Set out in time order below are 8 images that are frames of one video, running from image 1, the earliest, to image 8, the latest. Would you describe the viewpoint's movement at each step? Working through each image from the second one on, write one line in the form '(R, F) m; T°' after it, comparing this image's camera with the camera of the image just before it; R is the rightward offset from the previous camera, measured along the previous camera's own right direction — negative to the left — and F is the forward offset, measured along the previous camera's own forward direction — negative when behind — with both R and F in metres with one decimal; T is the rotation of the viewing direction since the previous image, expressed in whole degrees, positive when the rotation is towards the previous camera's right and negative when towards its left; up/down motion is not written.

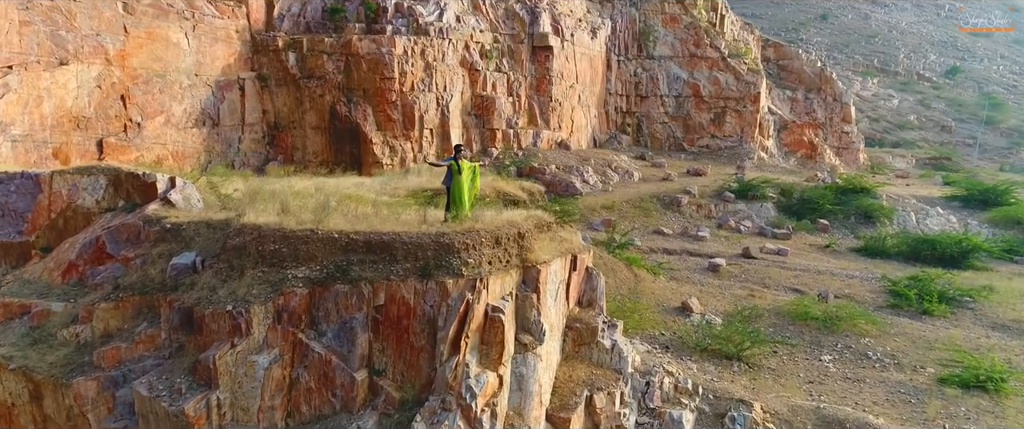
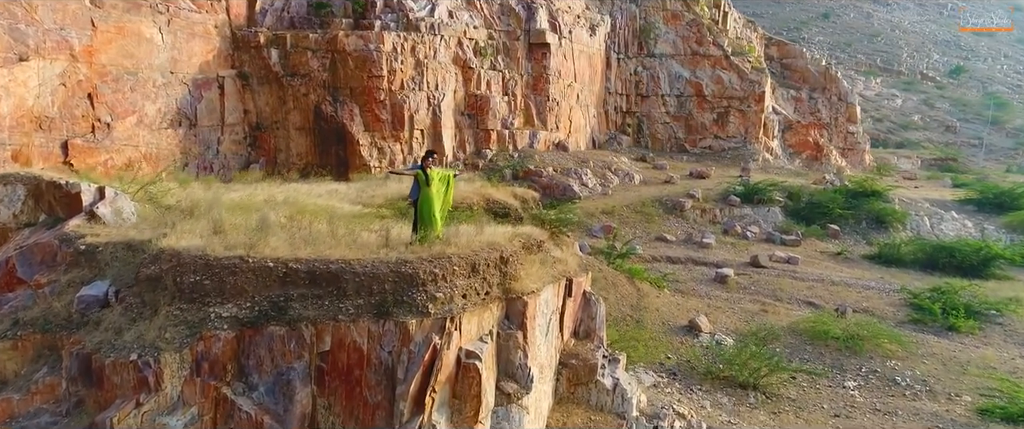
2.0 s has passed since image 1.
(+0.1, +0.9) m; 0°
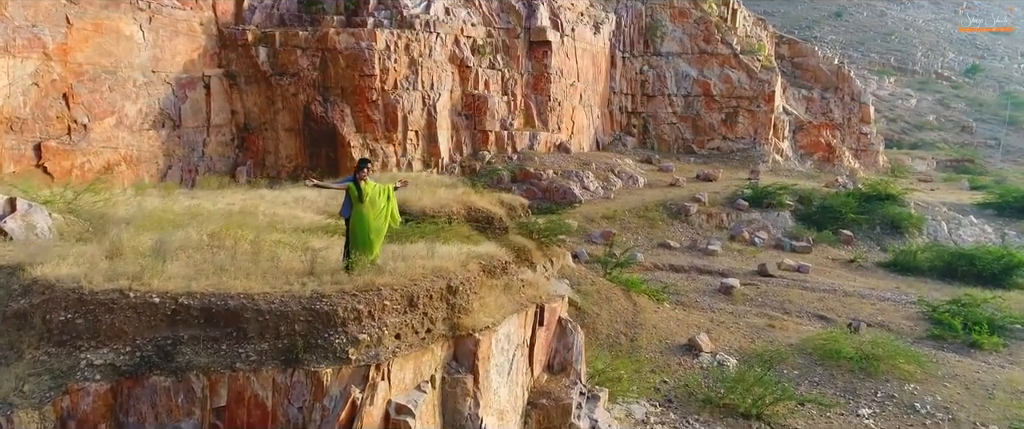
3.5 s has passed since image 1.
(+0.3, +0.7) m; -1°
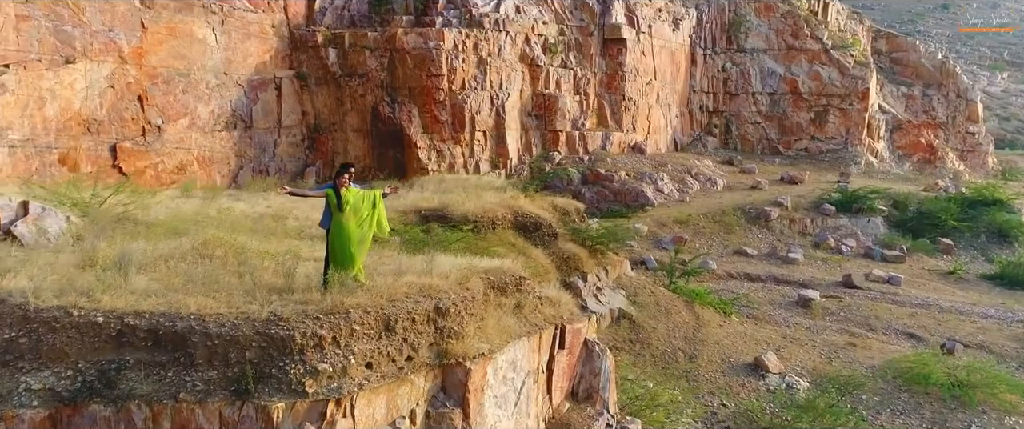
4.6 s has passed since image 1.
(+0.4, +0.5) m; -6°
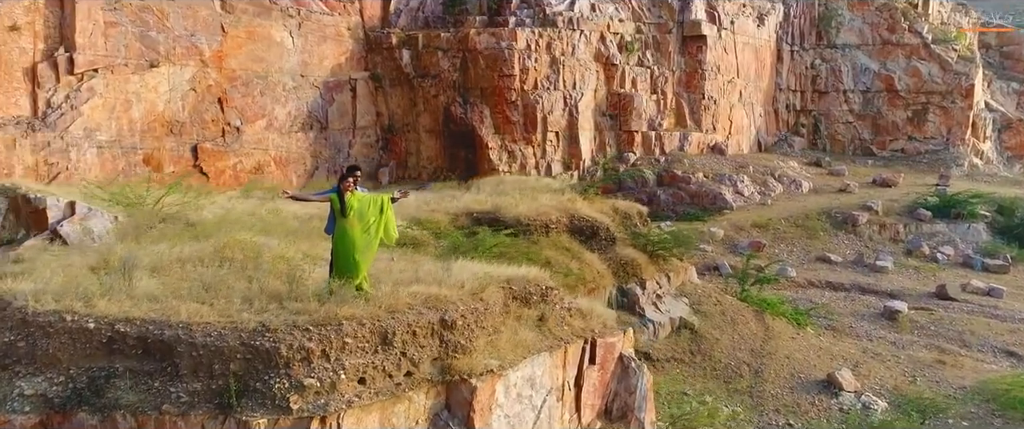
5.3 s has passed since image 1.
(+0.3, +0.2) m; -6°
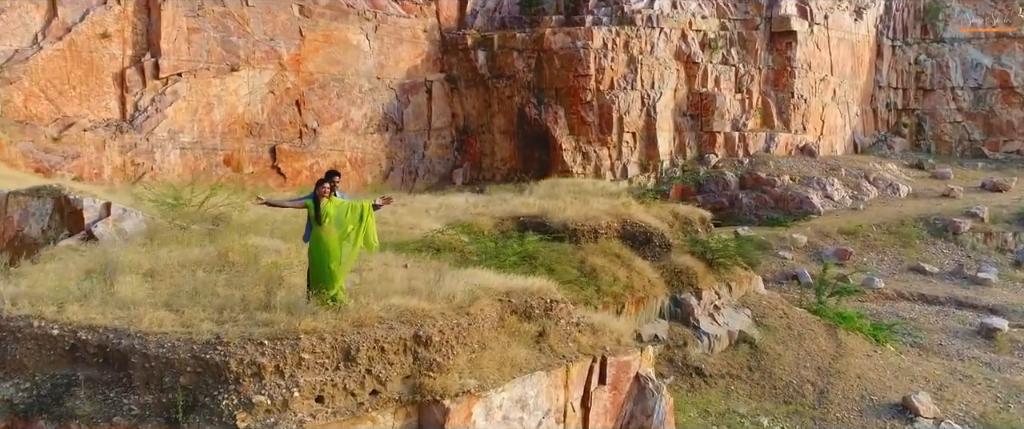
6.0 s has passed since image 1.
(+0.4, +0.2) m; -7°
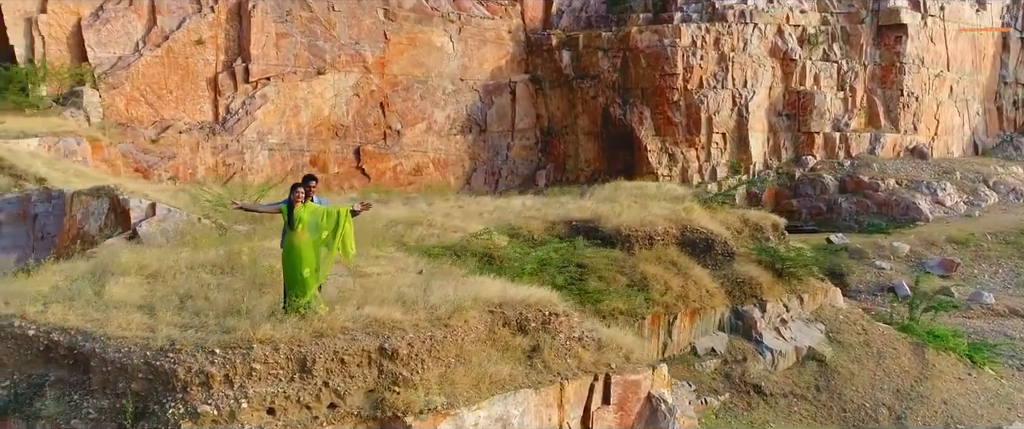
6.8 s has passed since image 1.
(+0.5, +0.2) m; -8°
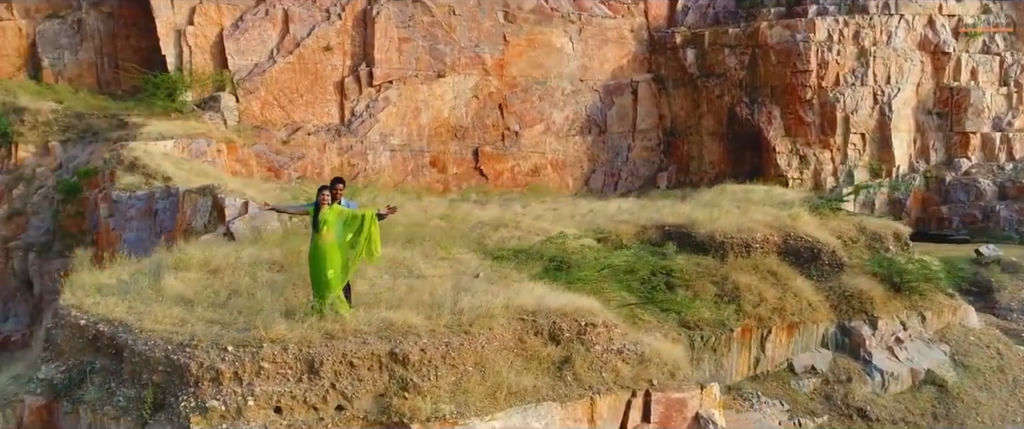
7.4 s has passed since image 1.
(+0.4, +0.1) m; -10°
